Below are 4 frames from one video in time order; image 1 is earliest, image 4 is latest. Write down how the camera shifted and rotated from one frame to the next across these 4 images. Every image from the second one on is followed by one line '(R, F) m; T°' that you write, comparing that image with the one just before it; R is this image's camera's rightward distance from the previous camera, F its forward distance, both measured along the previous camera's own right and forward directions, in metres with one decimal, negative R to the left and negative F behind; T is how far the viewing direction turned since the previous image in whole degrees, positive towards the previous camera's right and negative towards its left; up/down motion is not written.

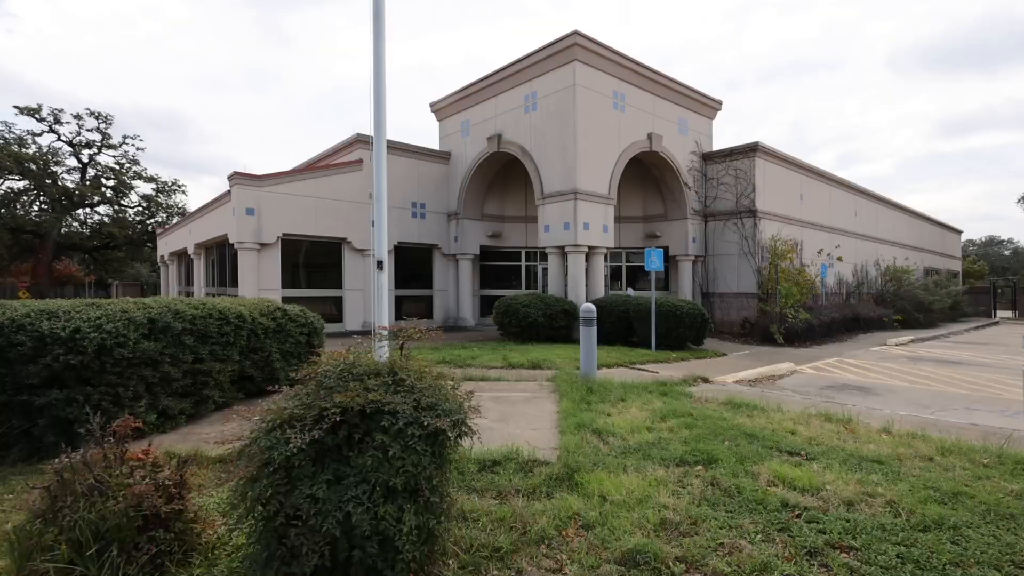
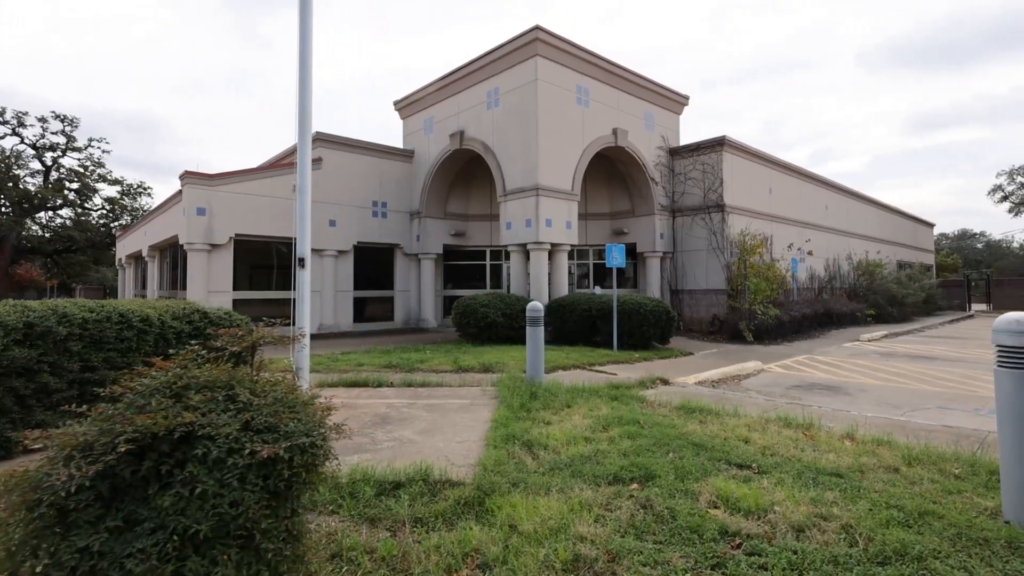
(+0.6, +0.6) m; +2°
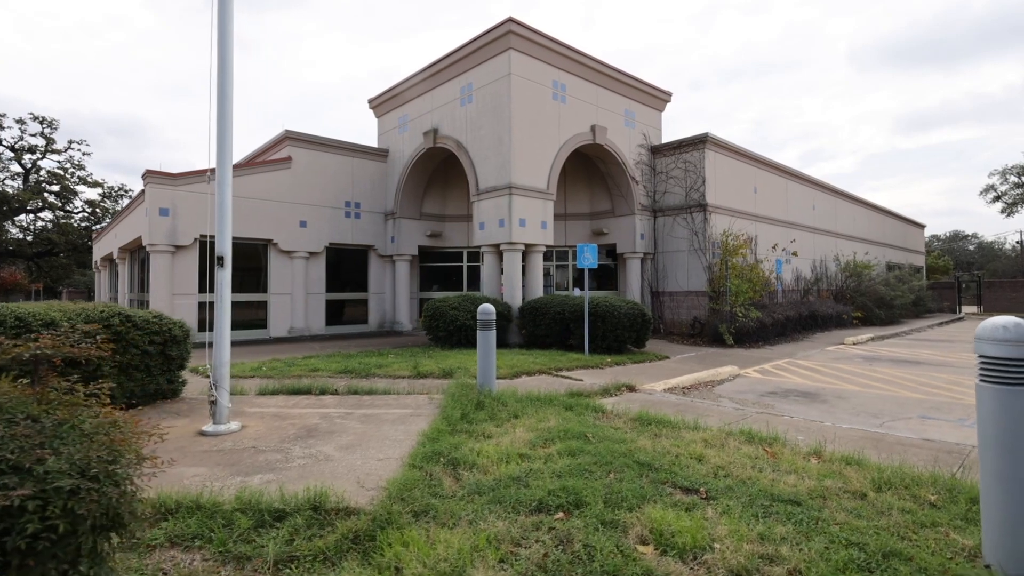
(+0.6, +0.5) m; 0°
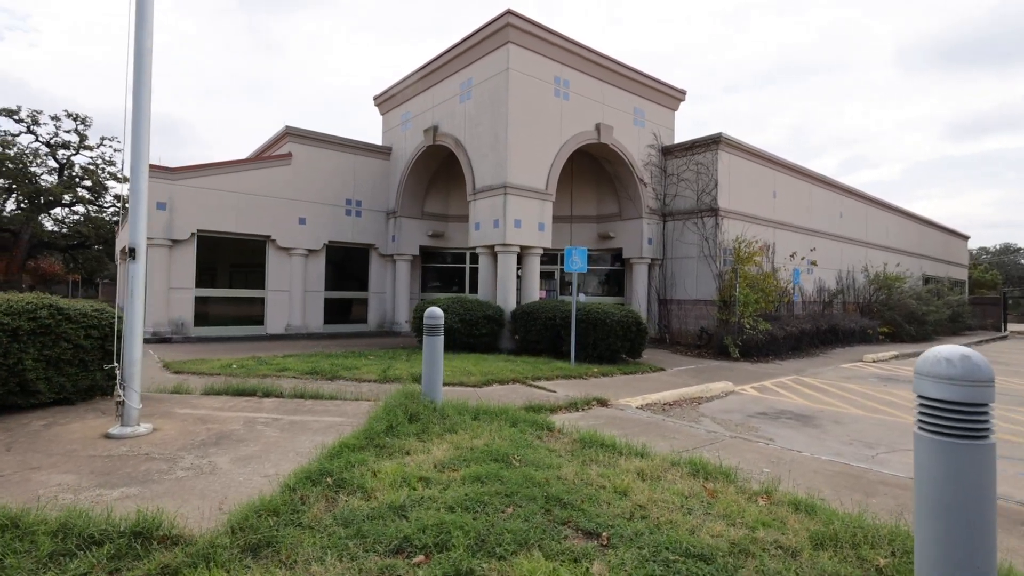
(+0.9, +0.6) m; -3°
